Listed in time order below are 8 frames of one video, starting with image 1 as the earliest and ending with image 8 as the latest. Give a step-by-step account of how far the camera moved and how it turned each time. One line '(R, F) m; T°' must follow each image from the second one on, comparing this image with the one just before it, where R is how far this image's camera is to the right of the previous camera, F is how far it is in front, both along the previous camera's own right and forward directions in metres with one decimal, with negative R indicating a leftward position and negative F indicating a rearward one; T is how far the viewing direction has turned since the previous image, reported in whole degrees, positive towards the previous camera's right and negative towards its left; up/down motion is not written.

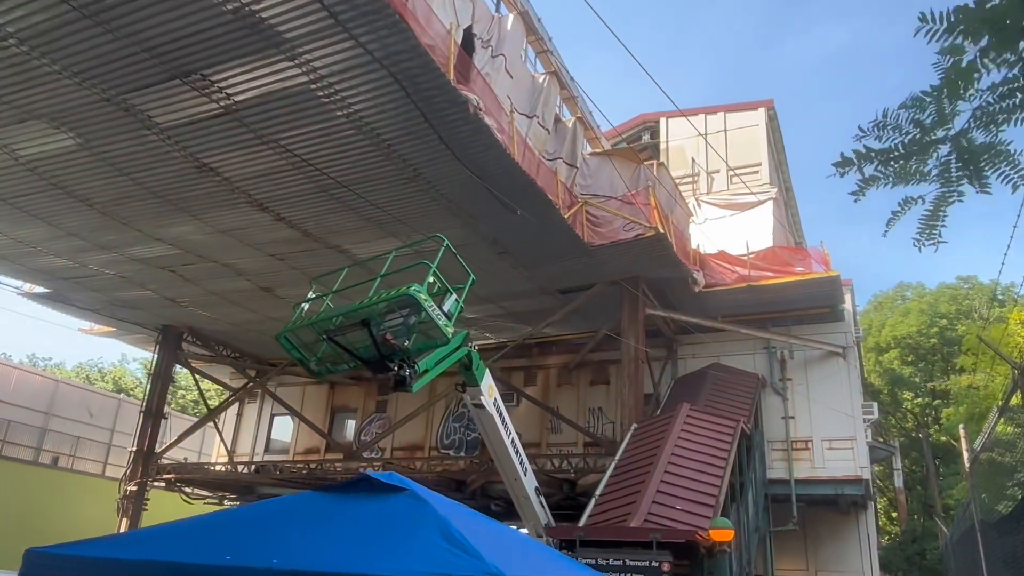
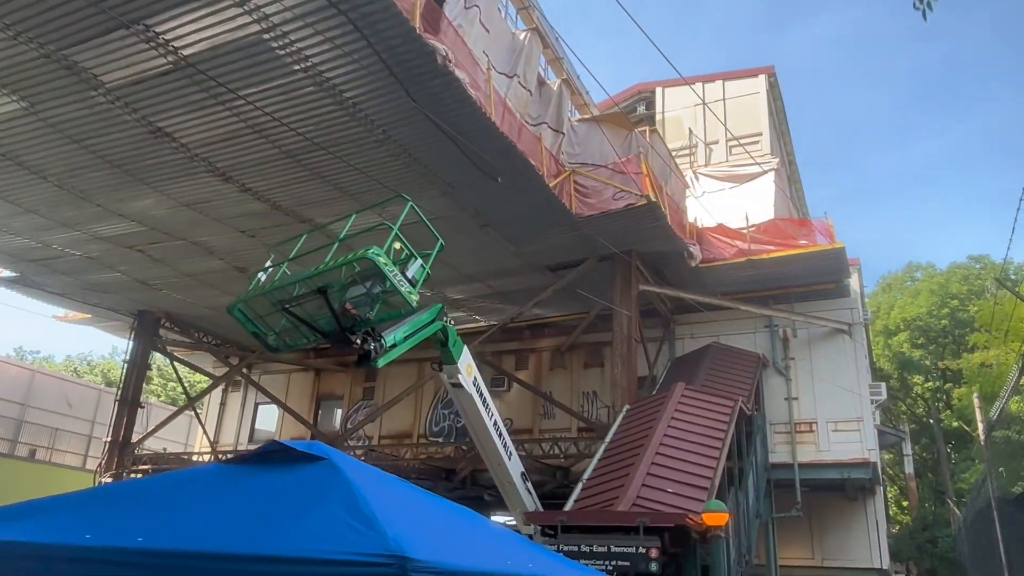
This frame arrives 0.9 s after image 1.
(+0.4, +0.8) m; 0°
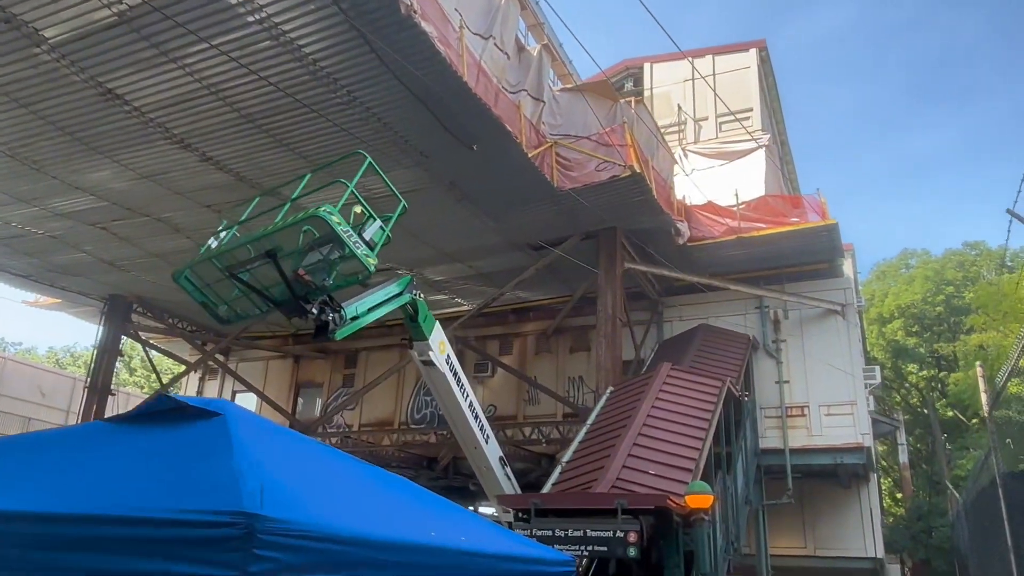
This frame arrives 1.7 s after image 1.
(+0.3, +0.6) m; 0°
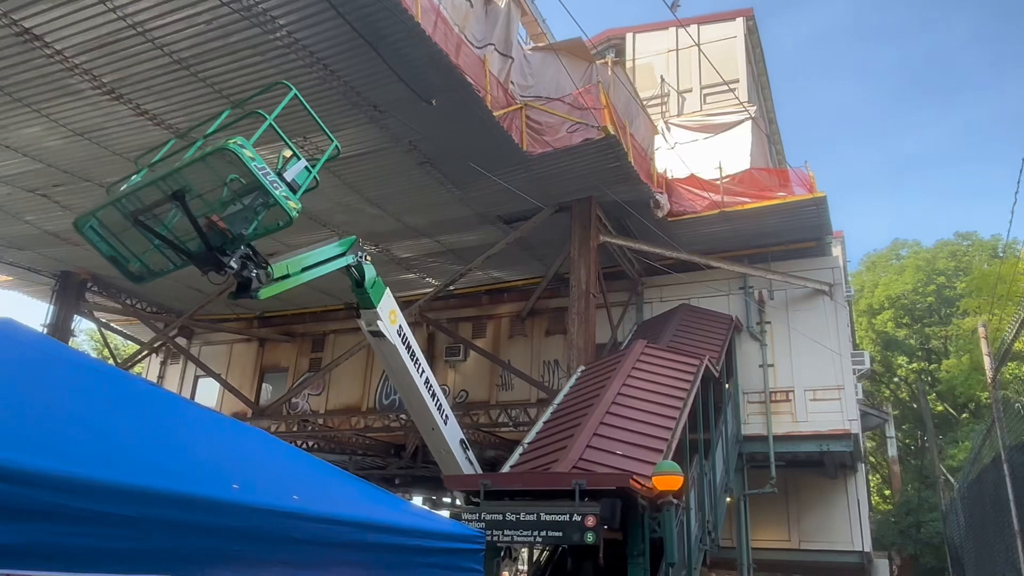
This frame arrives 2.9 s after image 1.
(+0.4, +0.8) m; +1°
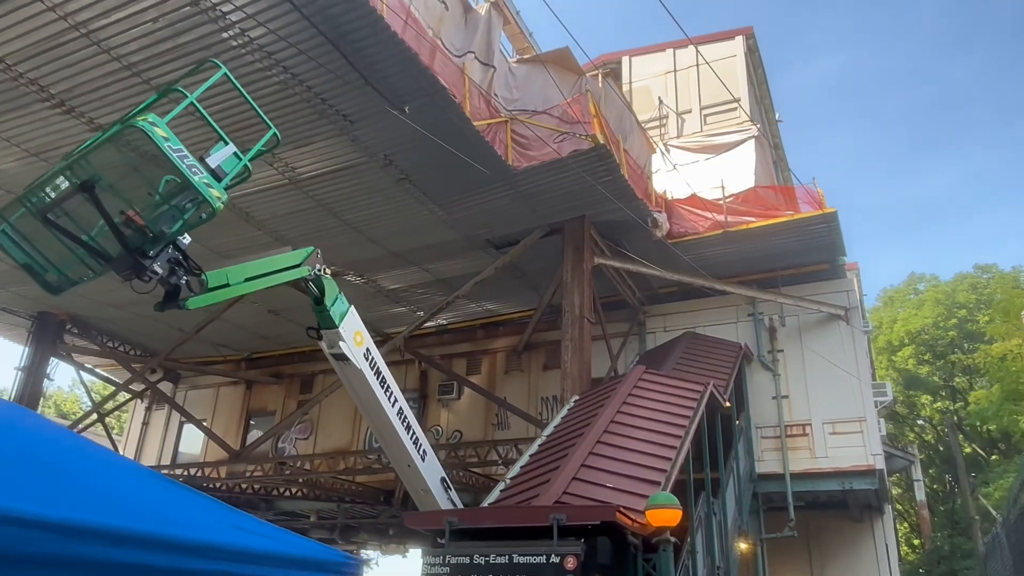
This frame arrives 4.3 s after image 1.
(+0.4, +0.9) m; -1°
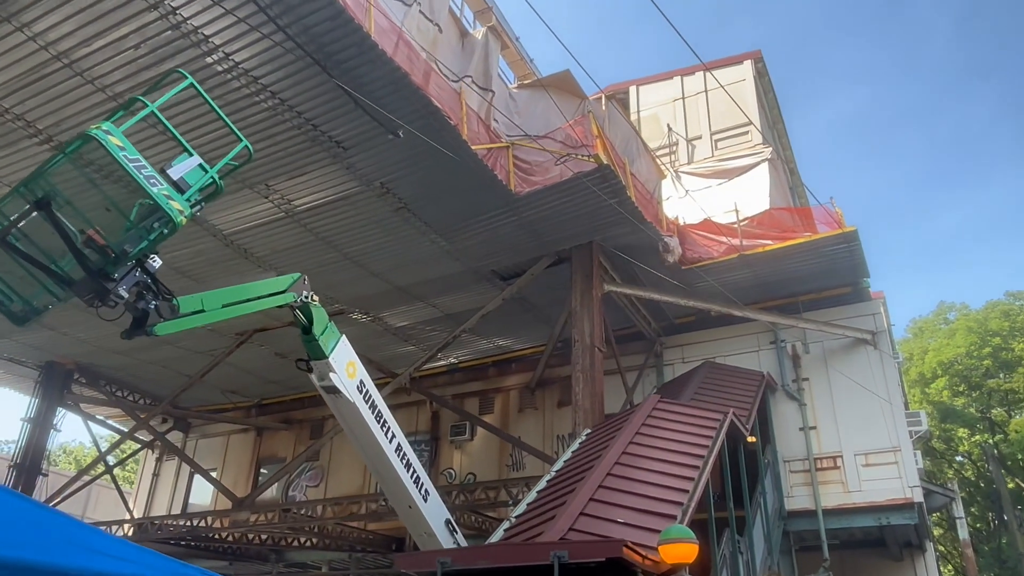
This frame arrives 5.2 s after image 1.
(+0.2, +0.5) m; -2°
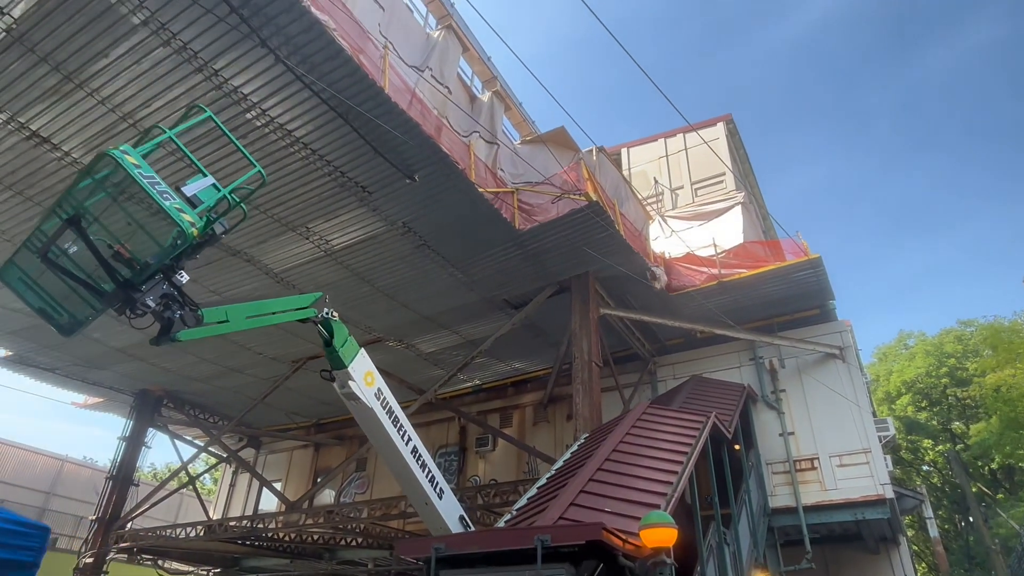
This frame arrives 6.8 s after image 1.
(-0.2, -1.5) m; +1°
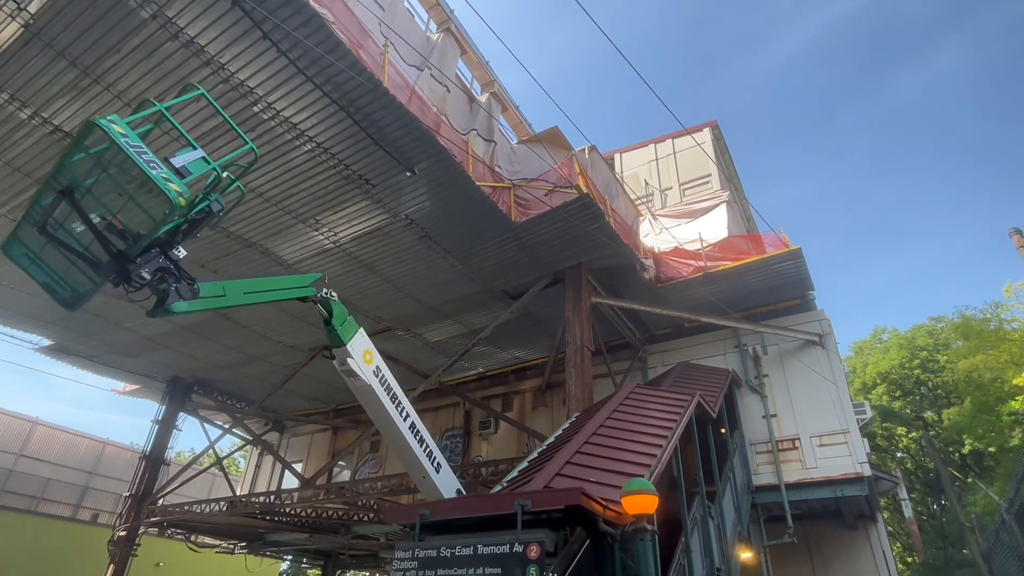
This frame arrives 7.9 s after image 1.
(-0.1, -0.7) m; +1°
